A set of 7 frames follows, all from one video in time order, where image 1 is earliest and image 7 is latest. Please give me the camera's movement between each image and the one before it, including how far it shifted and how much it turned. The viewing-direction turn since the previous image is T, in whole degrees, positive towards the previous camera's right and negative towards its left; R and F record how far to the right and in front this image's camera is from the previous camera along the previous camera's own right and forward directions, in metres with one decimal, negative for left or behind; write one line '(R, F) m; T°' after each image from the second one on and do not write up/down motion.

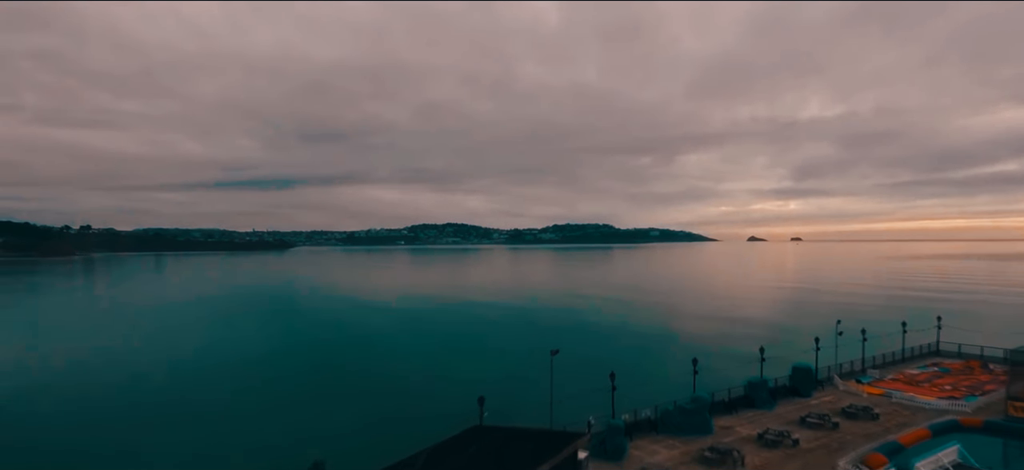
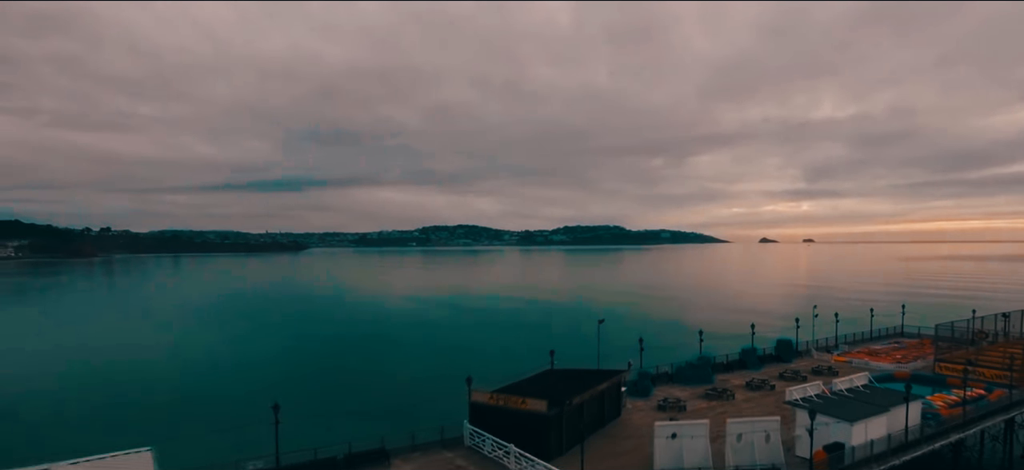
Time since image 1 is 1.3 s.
(-3.1, -11.4) m; -1°
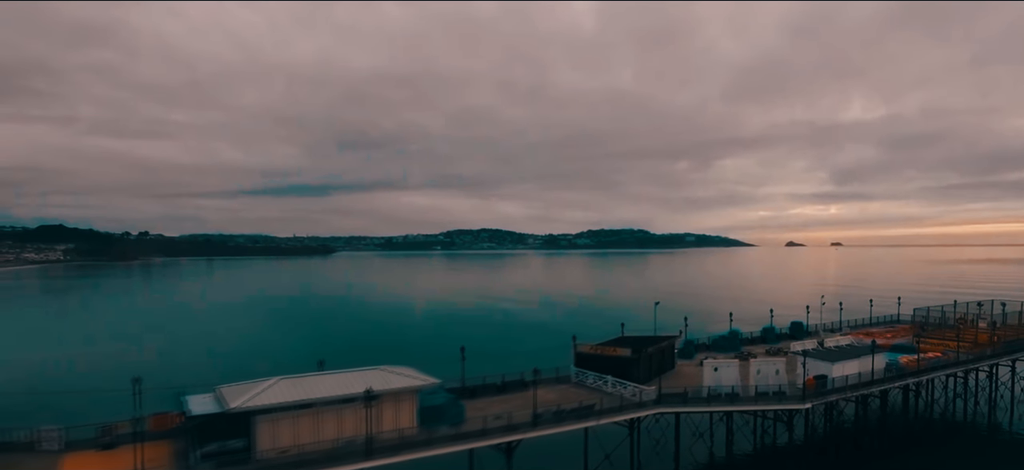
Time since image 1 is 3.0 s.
(-1.3, -8.0) m; -2°
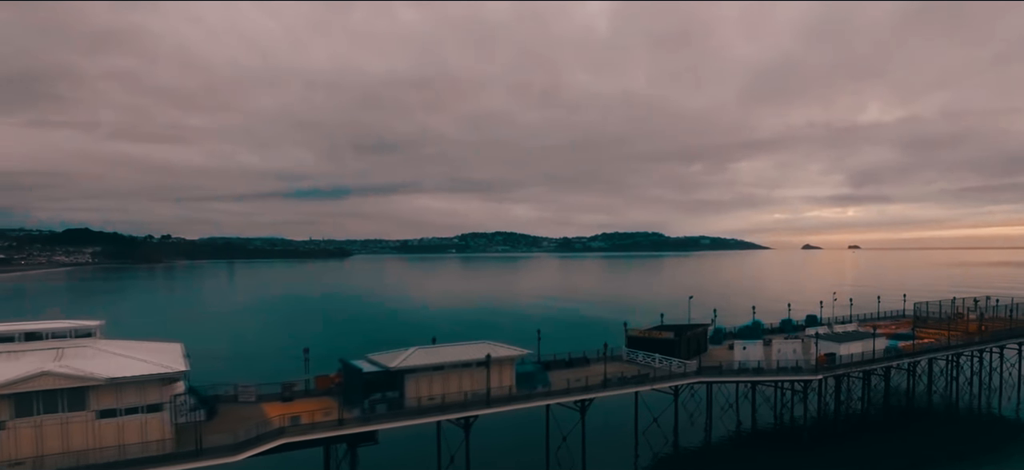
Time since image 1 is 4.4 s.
(-3.9, -8.8) m; -1°
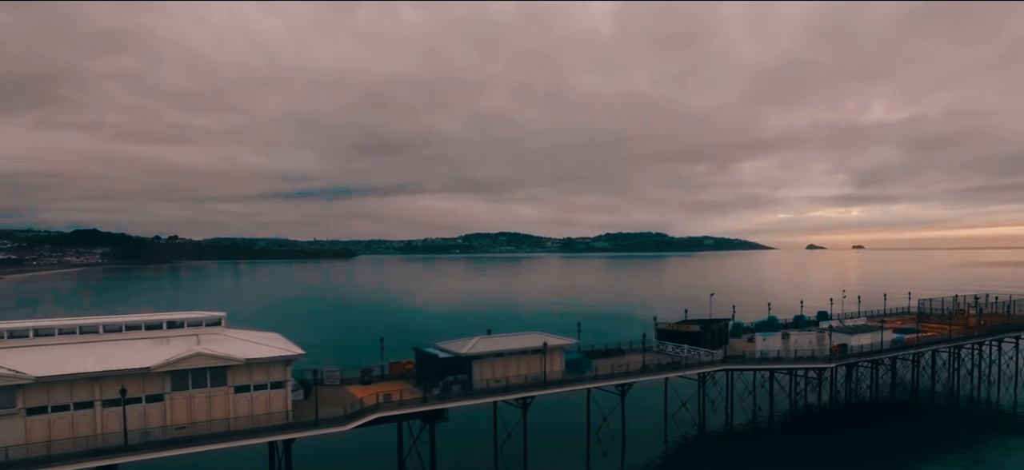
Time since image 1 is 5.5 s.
(-3.3, -5.0) m; 0°
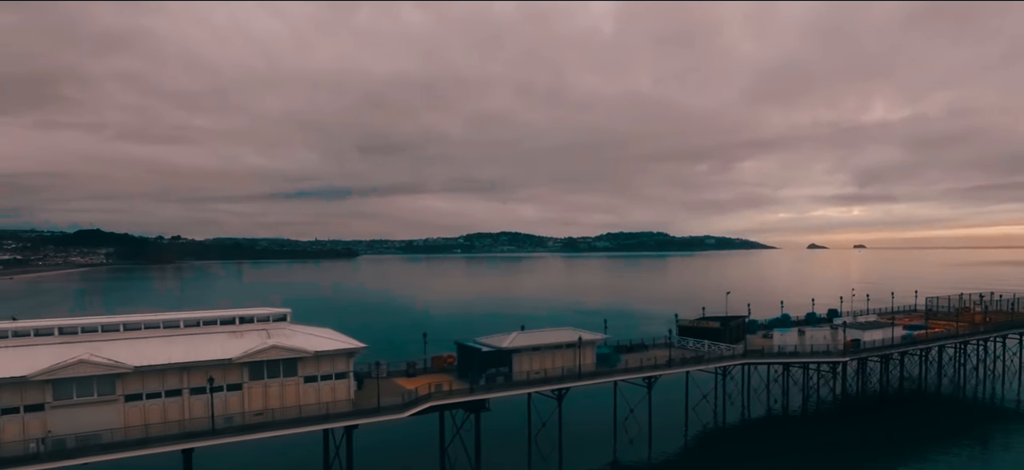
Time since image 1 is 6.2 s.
(-2.5, -2.7) m; 0°
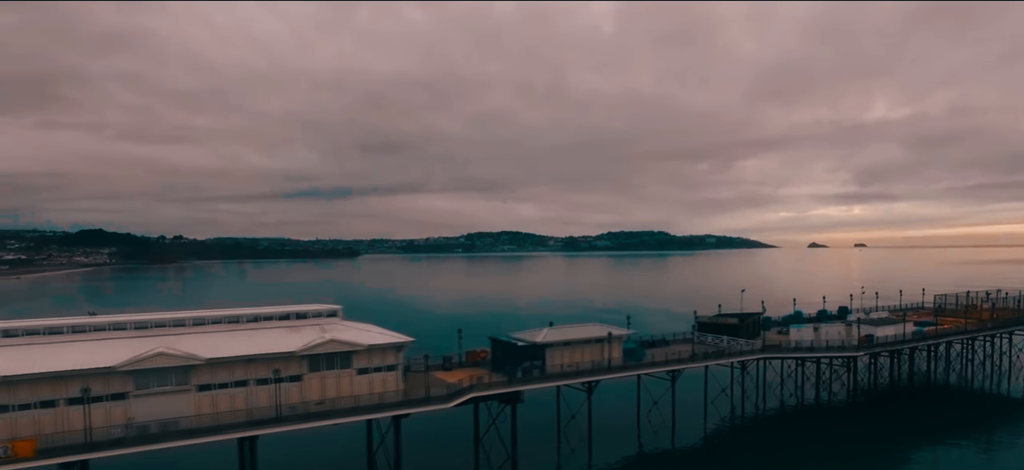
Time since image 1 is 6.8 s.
(-2.4, -2.1) m; 0°
